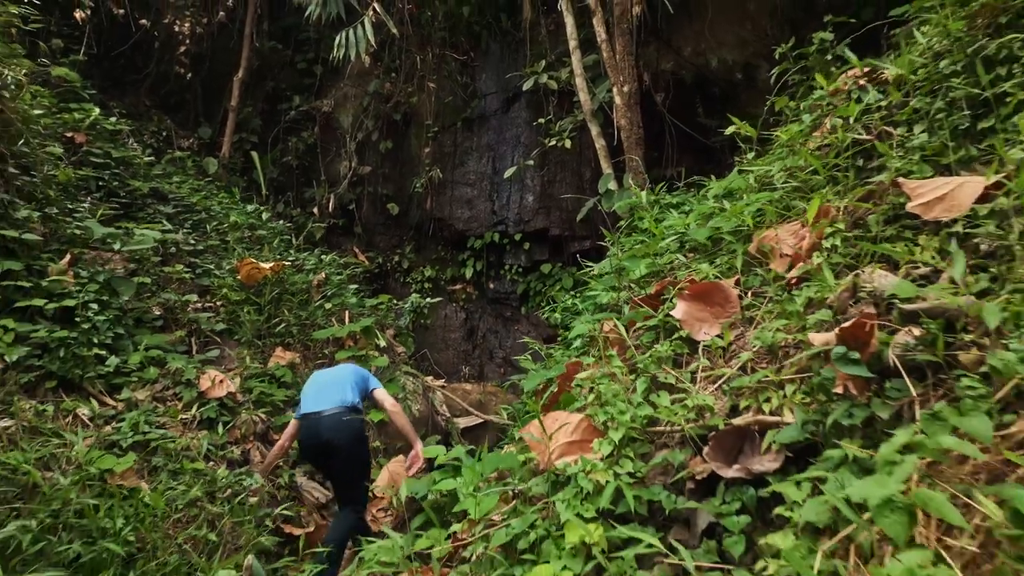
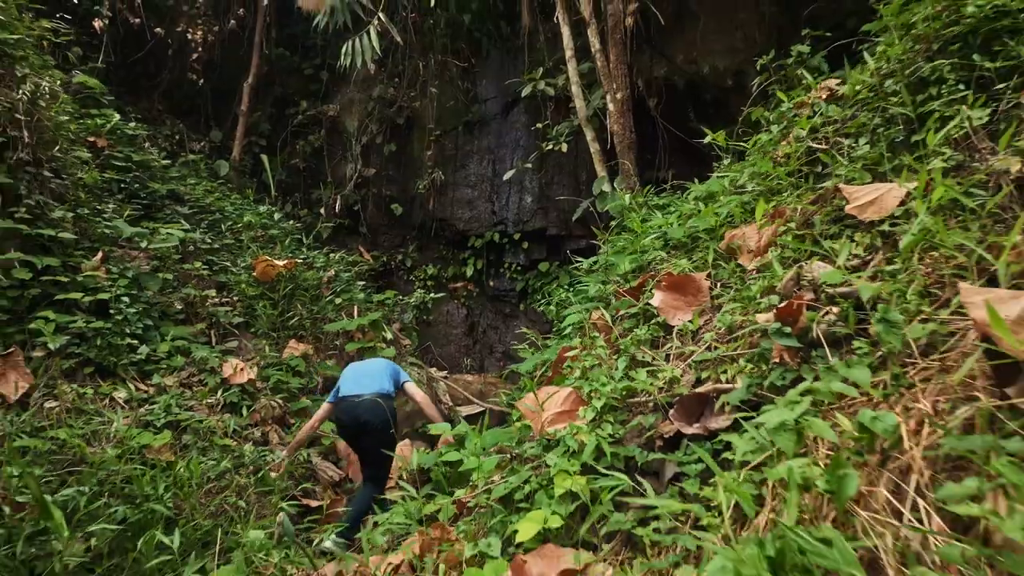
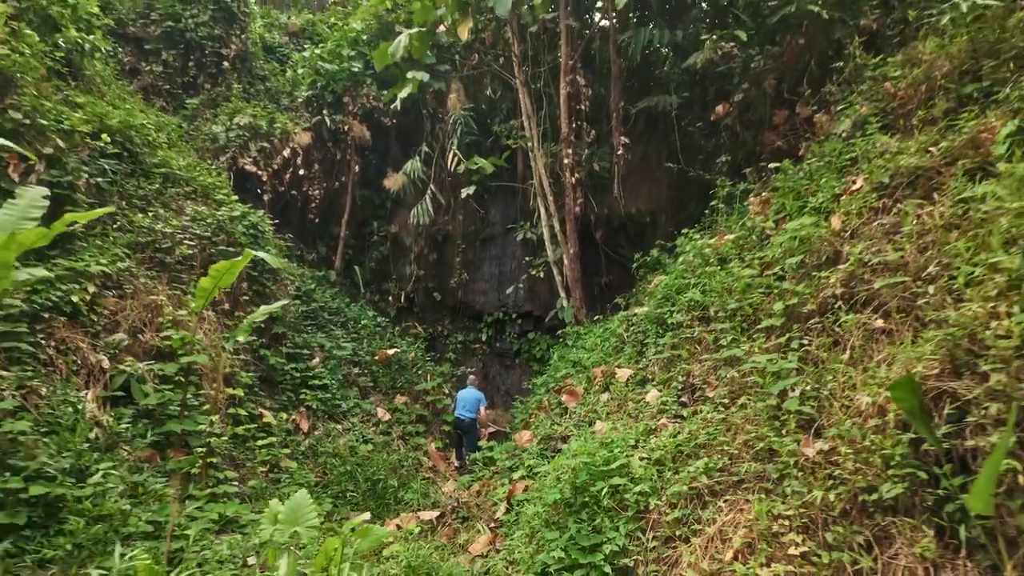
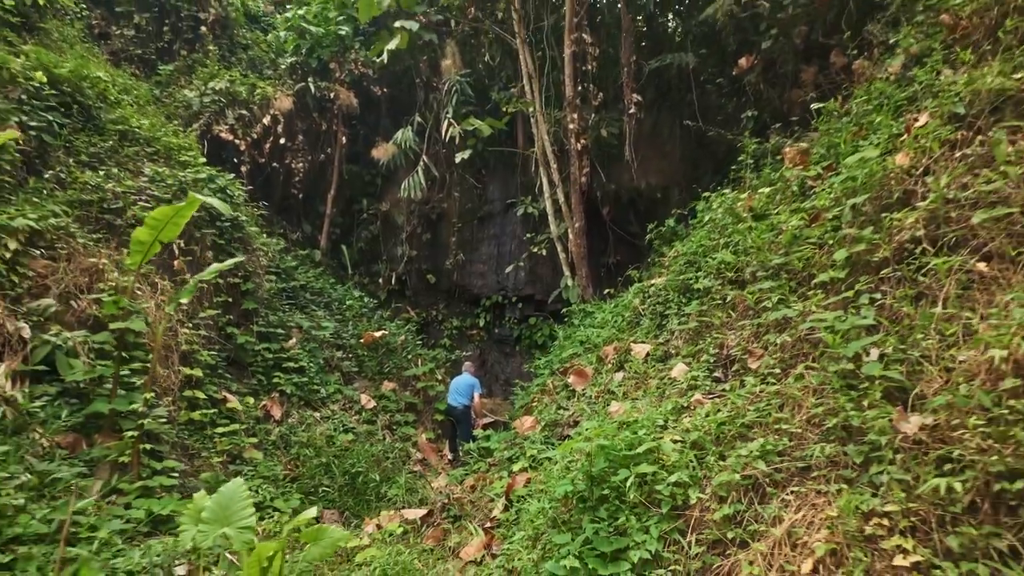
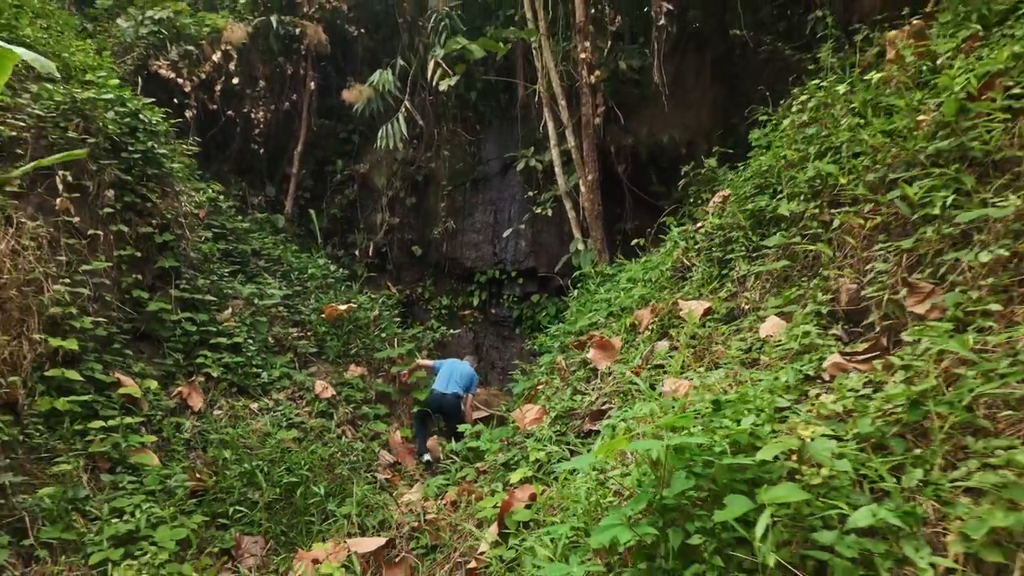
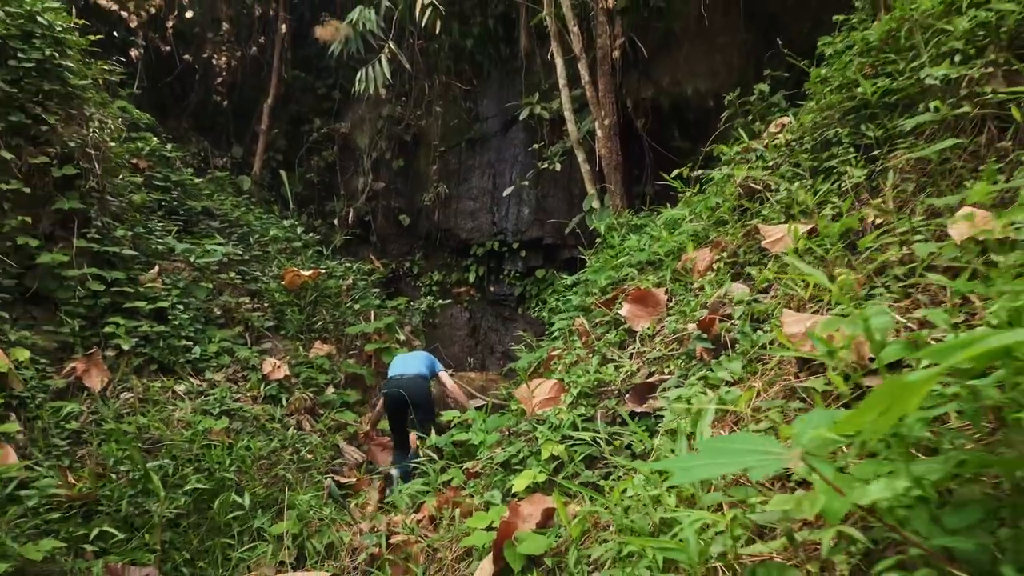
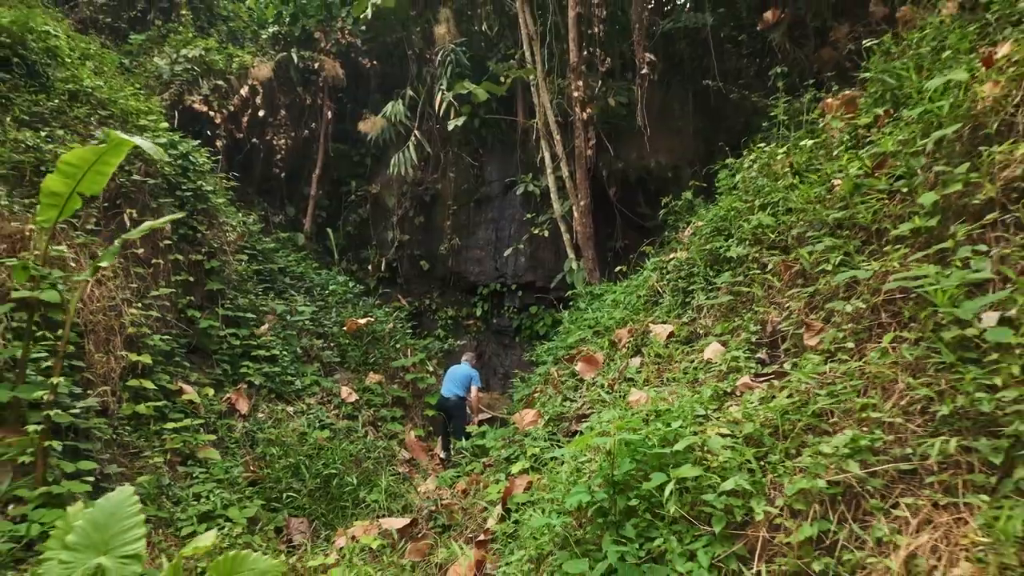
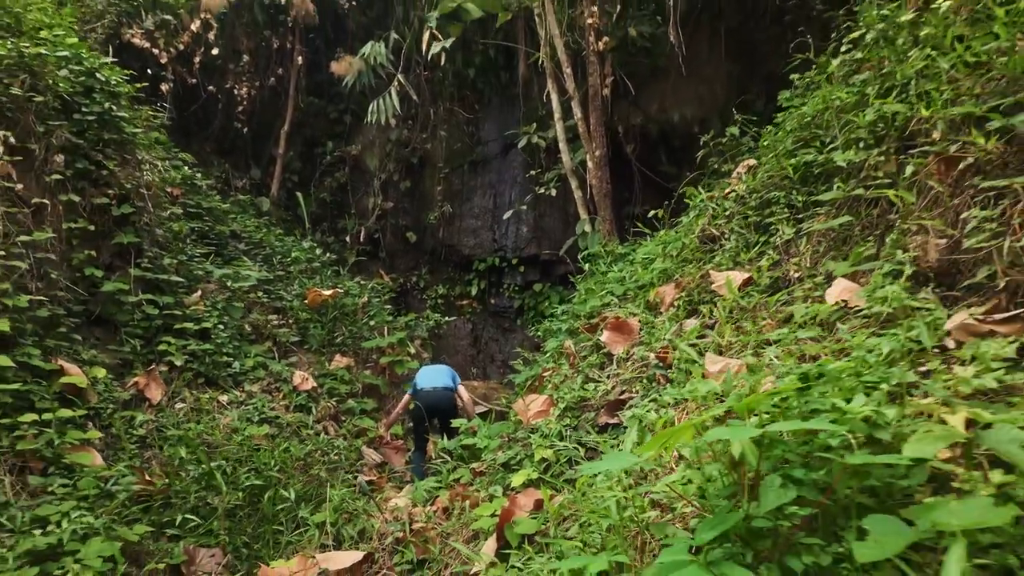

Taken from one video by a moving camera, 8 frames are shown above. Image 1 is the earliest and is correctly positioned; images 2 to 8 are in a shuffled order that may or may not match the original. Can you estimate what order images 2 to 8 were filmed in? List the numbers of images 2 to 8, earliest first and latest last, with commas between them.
2, 6, 8, 5, 7, 4, 3
